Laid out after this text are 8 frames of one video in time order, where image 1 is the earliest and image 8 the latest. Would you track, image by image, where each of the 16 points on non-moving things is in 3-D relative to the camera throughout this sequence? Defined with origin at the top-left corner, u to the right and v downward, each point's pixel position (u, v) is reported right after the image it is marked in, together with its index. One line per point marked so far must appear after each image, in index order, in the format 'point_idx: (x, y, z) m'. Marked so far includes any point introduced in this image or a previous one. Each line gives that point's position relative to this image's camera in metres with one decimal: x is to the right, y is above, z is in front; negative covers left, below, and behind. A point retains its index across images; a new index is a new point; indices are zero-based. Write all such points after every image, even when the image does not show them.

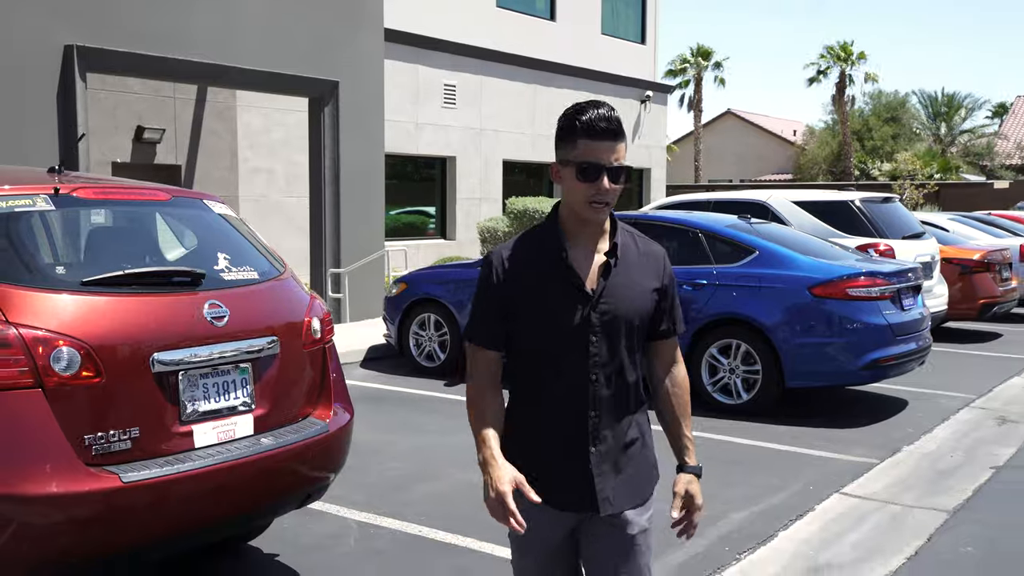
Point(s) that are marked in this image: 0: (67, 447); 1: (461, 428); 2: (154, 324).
0: (-1.3, -0.5, +3.0) m
1: (-0.3, -0.9, +6.9) m
2: (-1.1, -0.1, +3.2) m
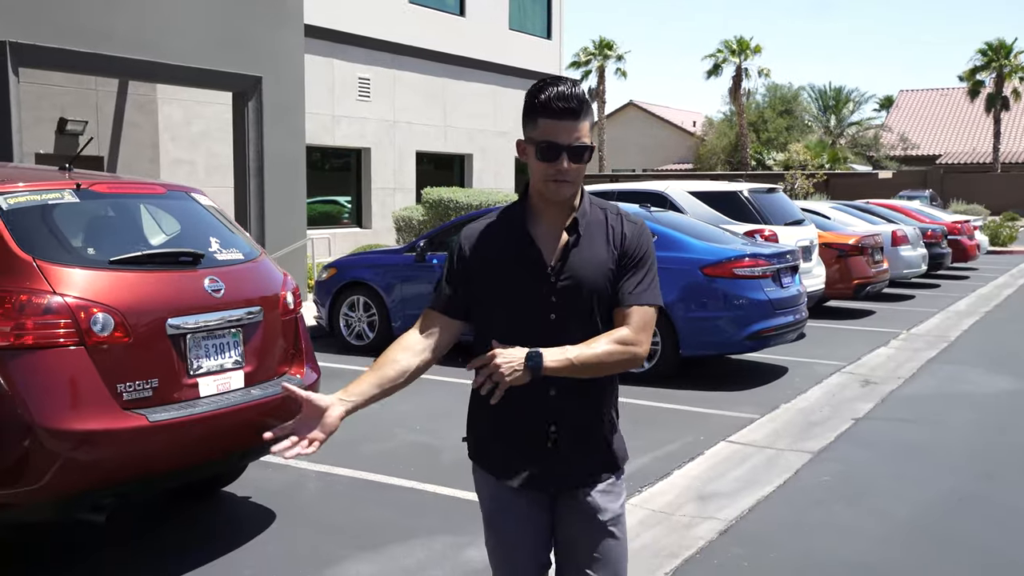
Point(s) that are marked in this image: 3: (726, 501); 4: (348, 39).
0: (-1.5, -0.4, +3.6) m
1: (-0.9, -0.8, +7.6) m
2: (-1.3, 0.0, +3.9) m
3: (+1.1, -1.1, +5.3) m
4: (-3.1, +4.6, +18.9) m
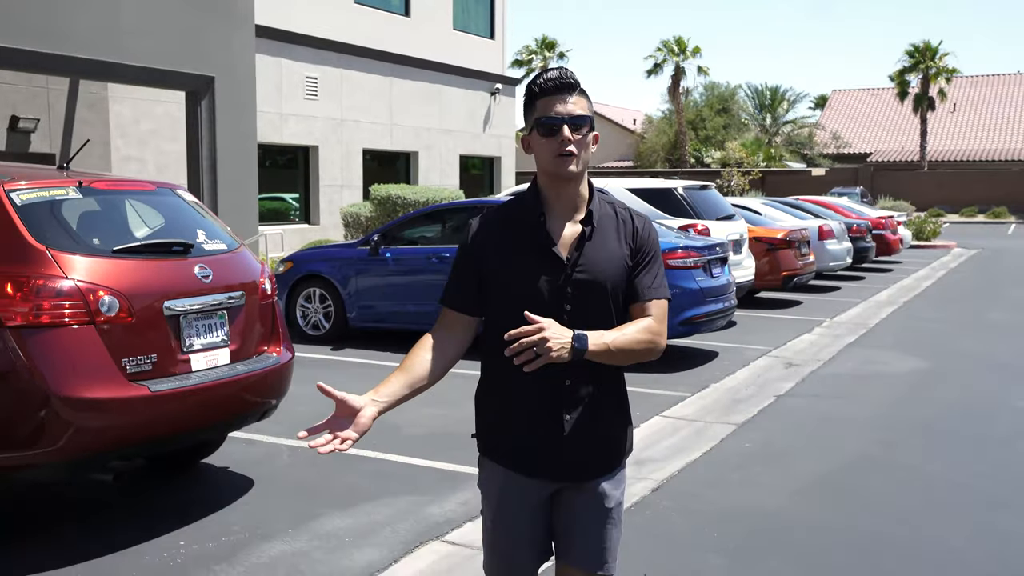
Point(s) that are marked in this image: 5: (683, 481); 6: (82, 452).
0: (-1.6, -0.3, +4.1) m
1: (-1.3, -0.7, +8.1) m
2: (-1.5, 0.0, +4.4) m
3: (+0.8, -1.0, +5.9) m
4: (-4.1, +4.7, +19.3) m
5: (+0.9, -1.1, +5.6) m
6: (-1.7, -0.7, +4.1) m
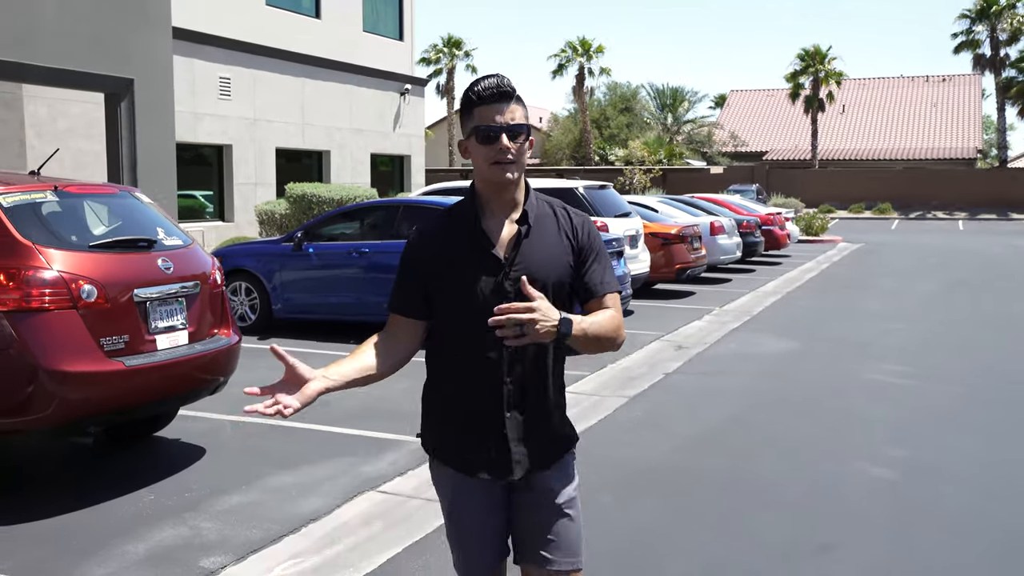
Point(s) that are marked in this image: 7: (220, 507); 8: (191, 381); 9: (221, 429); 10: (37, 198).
0: (-2.0, -0.3, +4.8) m
1: (-2.0, -0.7, +8.8) m
2: (-1.9, +0.1, +5.1) m
3: (+0.3, -1.0, +6.8) m
4: (-5.9, +4.8, +19.6) m
5: (+0.4, -1.0, +6.5) m
6: (-2.1, -0.6, +4.7) m
7: (-1.4, -1.1, +4.9) m
8: (-1.7, -0.5, +5.4) m
9: (-1.9, -0.9, +6.6) m
10: (-2.4, +0.5, +5.1) m
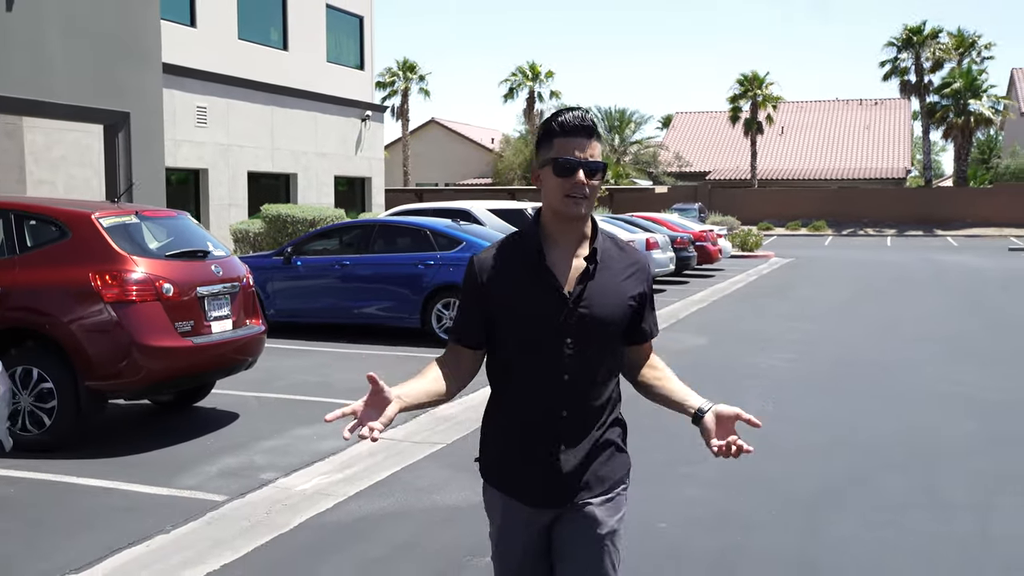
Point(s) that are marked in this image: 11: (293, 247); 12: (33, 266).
0: (-2.2, -0.3, +6.6) m
1: (-2.4, -0.7, +10.6) m
2: (-2.2, +0.1, +6.9) m
3: (0.0, -1.0, +8.6) m
4: (-6.8, +4.5, +21.3) m
5: (+0.1, -1.0, +8.4) m
6: (-2.3, -0.6, +6.5) m
7: (-1.6, -1.0, +6.7) m
8: (-2.0, -0.5, +7.1) m
9: (-2.2, -0.9, +8.3) m
10: (-2.6, +0.5, +6.8) m
11: (-2.7, +0.5, +12.6) m
12: (-3.1, +0.1, +6.5) m
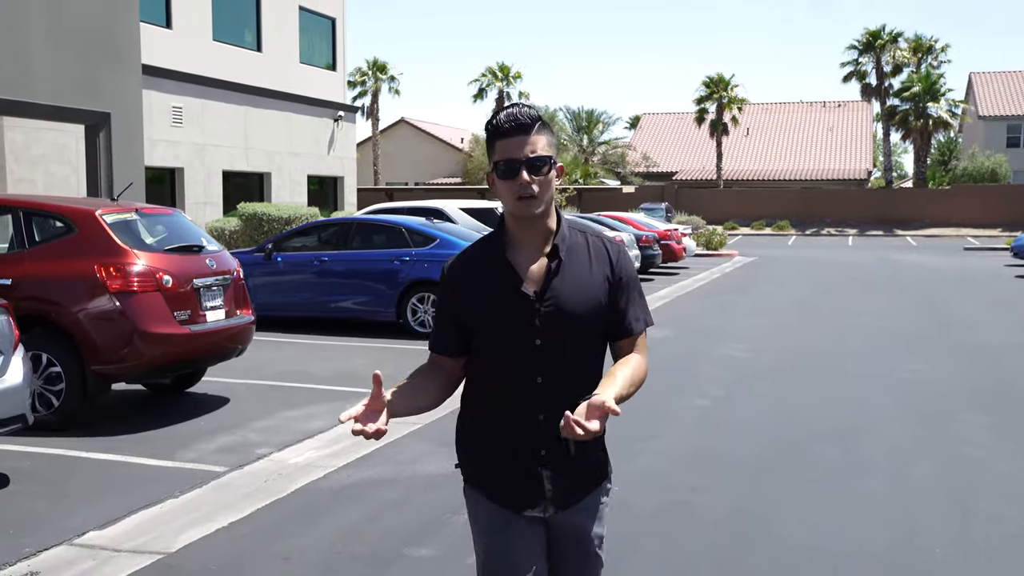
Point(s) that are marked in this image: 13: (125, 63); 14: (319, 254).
0: (-2.4, -0.2, +7.1) m
1: (-2.7, -0.7, +11.1) m
2: (-2.4, +0.2, +7.4) m
3: (-0.3, -0.9, +9.2) m
4: (-7.4, +4.6, +21.7) m
5: (-0.1, -0.9, +9.0) m
6: (-2.5, -0.5, +7.0) m
7: (-1.8, -1.0, +7.3) m
8: (-2.2, -0.4, +7.7) m
9: (-2.4, -0.9, +8.9) m
10: (-2.8, +0.5, +7.4) m
11: (-3.1, +0.6, +13.1) m
12: (-3.3, +0.2, +7.0) m
13: (-6.3, +3.7, +16.6) m
14: (-2.5, +0.4, +12.9) m
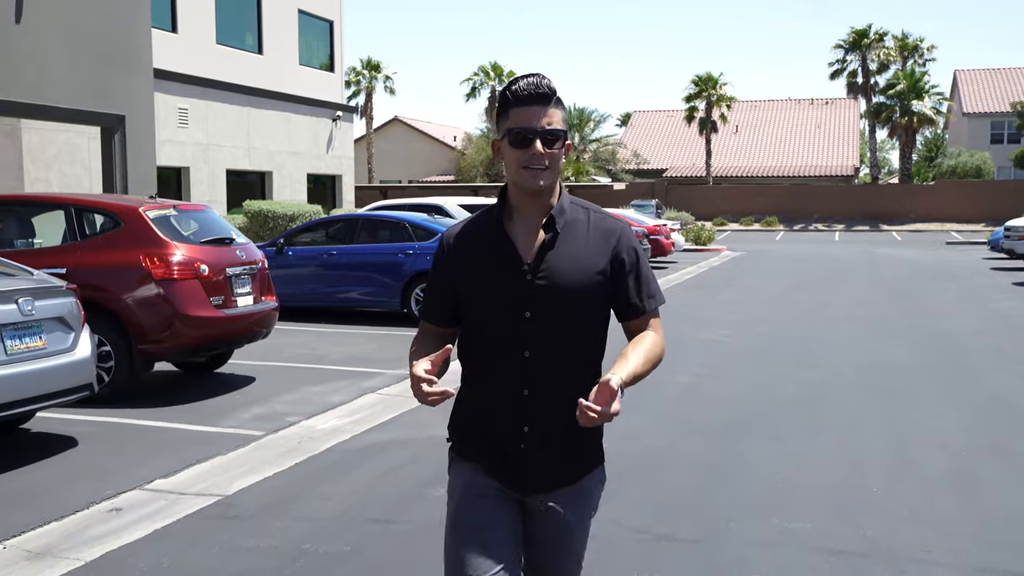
0: (-2.4, -0.1, +7.9) m
1: (-2.7, -0.6, +12.0) m
2: (-2.4, +0.2, +8.2) m
3: (-0.3, -0.8, +10.1) m
4: (-7.6, +4.7, +22.5) m
5: (-0.1, -0.8, +9.9) m
6: (-2.5, -0.5, +7.9) m
7: (-1.8, -0.9, +8.1) m
8: (-2.2, -0.3, +8.5) m
9: (-2.4, -0.8, +9.7) m
10: (-2.8, +0.6, +8.2) m
11: (-3.1, +0.7, +14.0) m
12: (-3.3, +0.3, +7.9) m
13: (-6.4, +3.8, +17.4) m
14: (-2.5, +0.5, +13.8) m
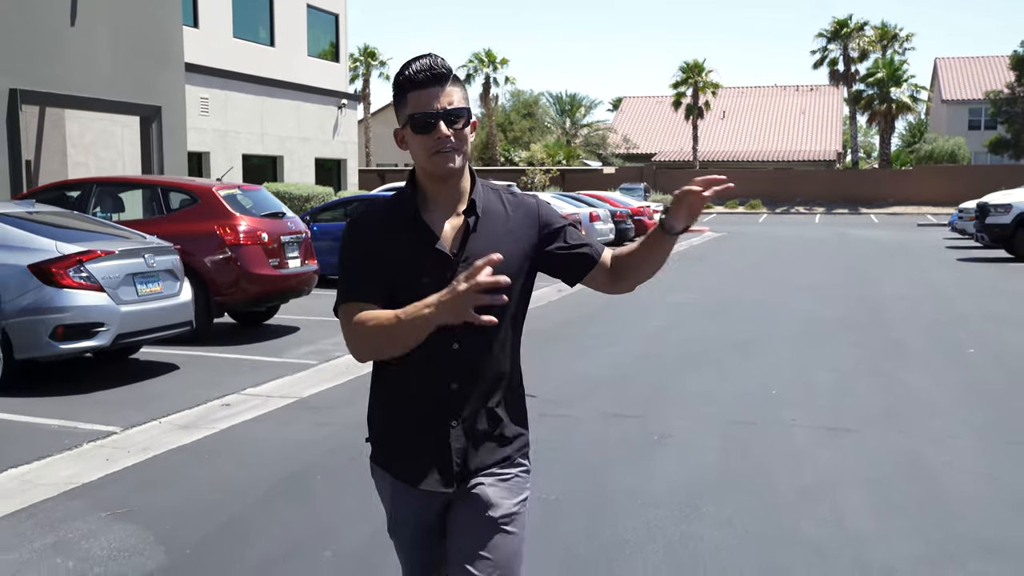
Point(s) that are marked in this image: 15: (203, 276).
0: (-2.4, +0.2, +10.0) m
1: (-2.8, -0.1, +14.0) m
2: (-2.4, +0.6, +10.3) m
3: (-0.3, -0.4, +12.2) m
4: (-7.7, +5.3, +24.4) m
5: (-0.2, -0.4, +11.9) m
6: (-2.5, -0.1, +9.9) m
7: (-1.8, -0.5, +10.2) m
8: (-2.2, 0.0, +10.6) m
9: (-2.5, -0.4, +11.8) m
10: (-2.8, +1.0, +10.2) m
11: (-3.2, +1.1, +16.0) m
12: (-3.3, +0.6, +9.9) m
13: (-6.5, +4.3, +19.3) m
14: (-2.6, +1.0, +15.8) m
15: (-3.0, +0.1, +9.8) m
